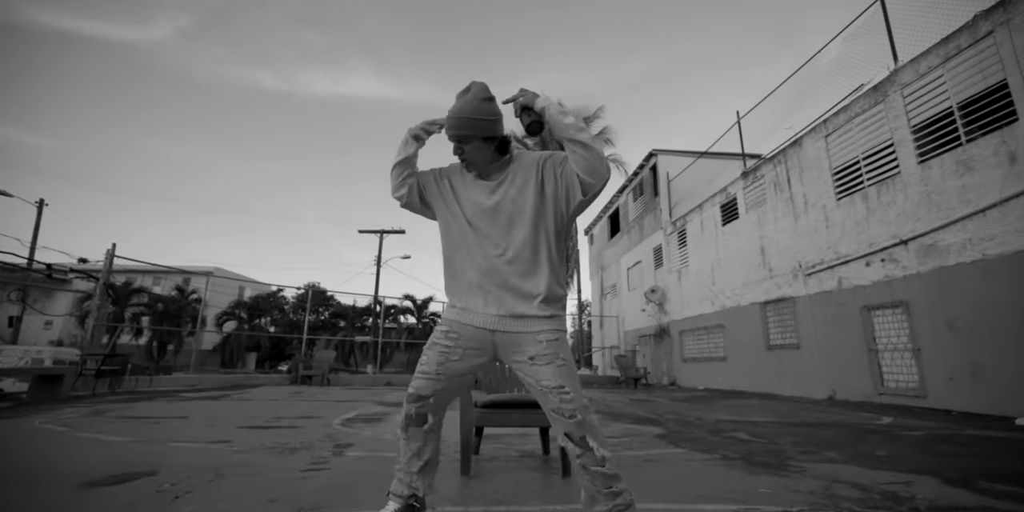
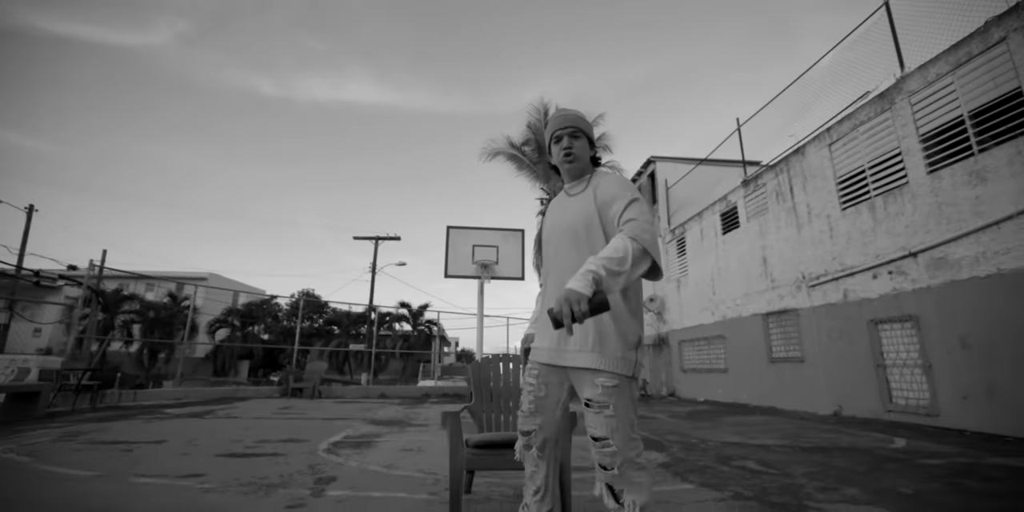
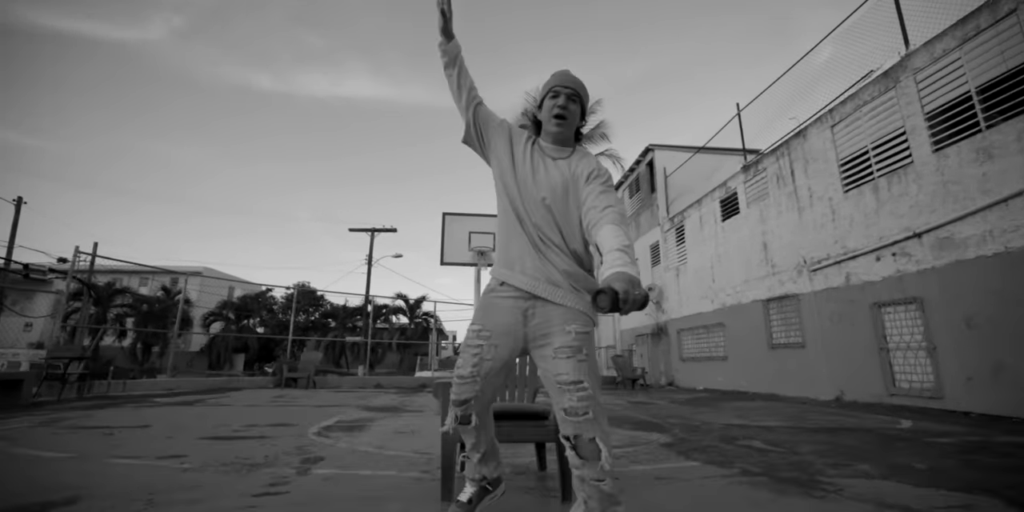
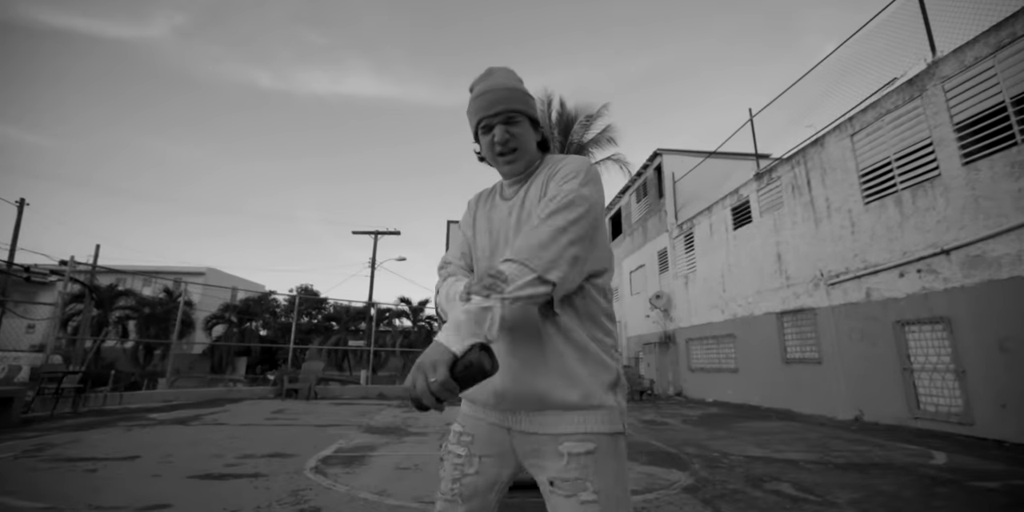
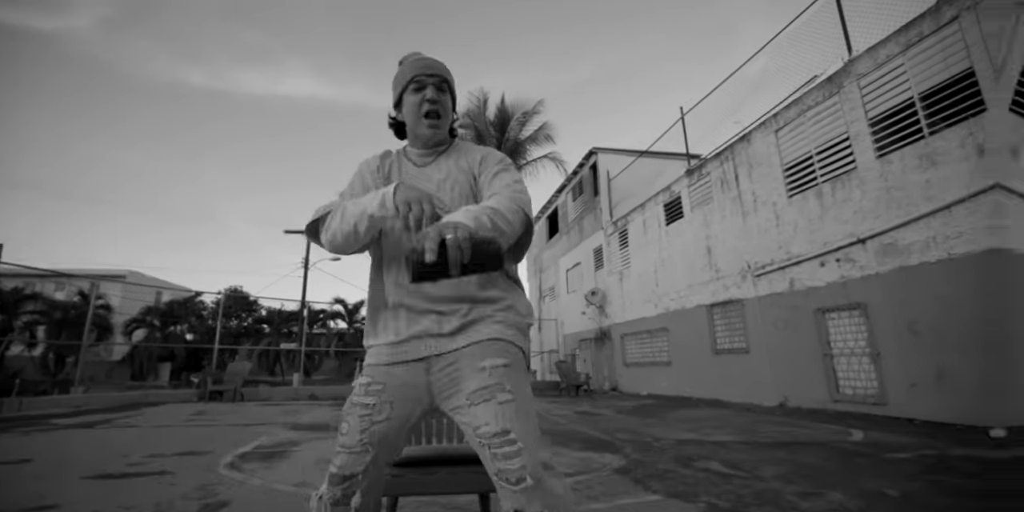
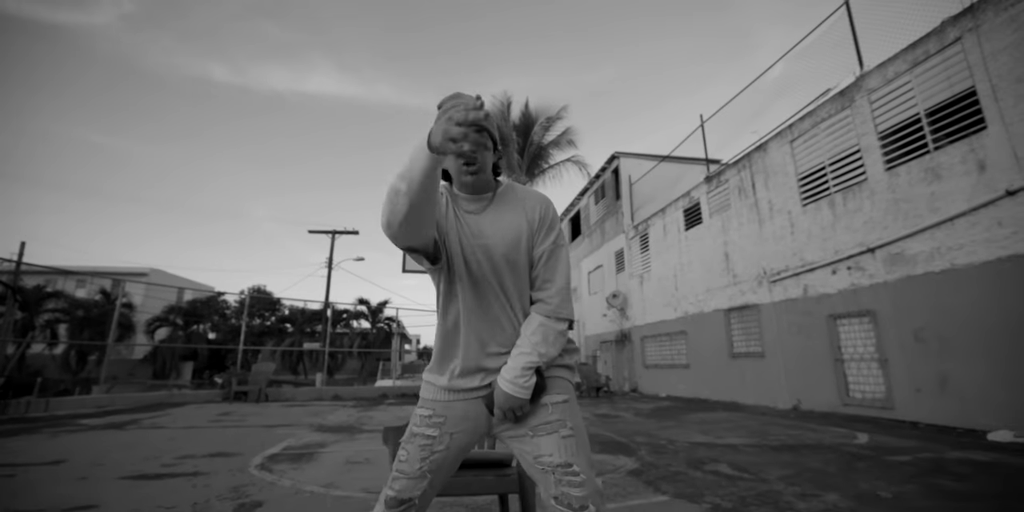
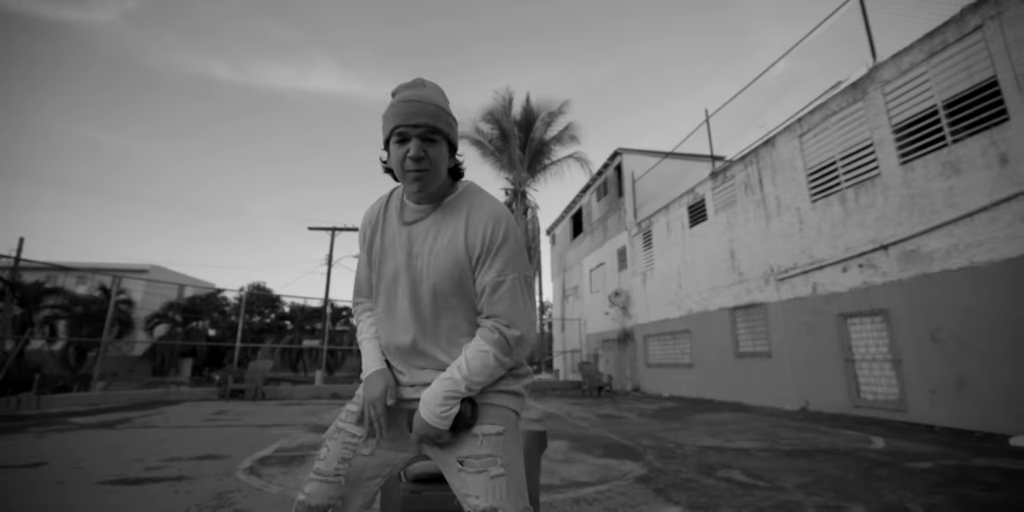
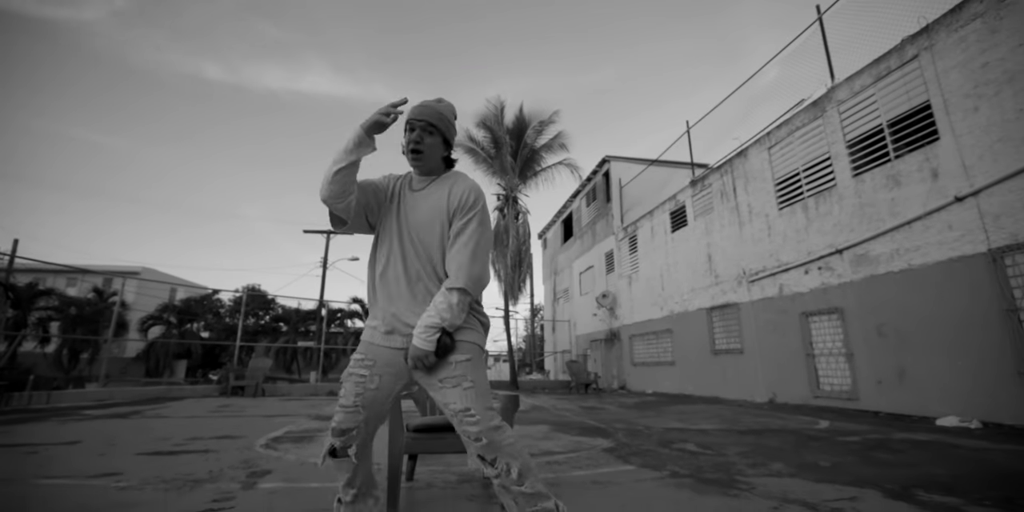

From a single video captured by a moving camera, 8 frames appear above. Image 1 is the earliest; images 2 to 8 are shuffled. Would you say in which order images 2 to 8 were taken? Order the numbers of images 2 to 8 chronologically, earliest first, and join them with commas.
4, 2, 3, 5, 7, 6, 8
